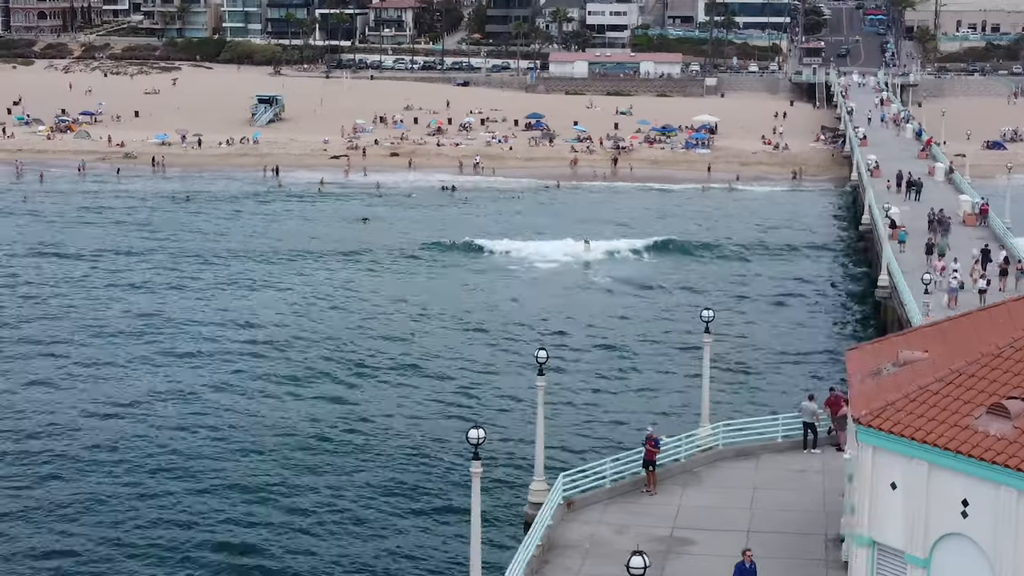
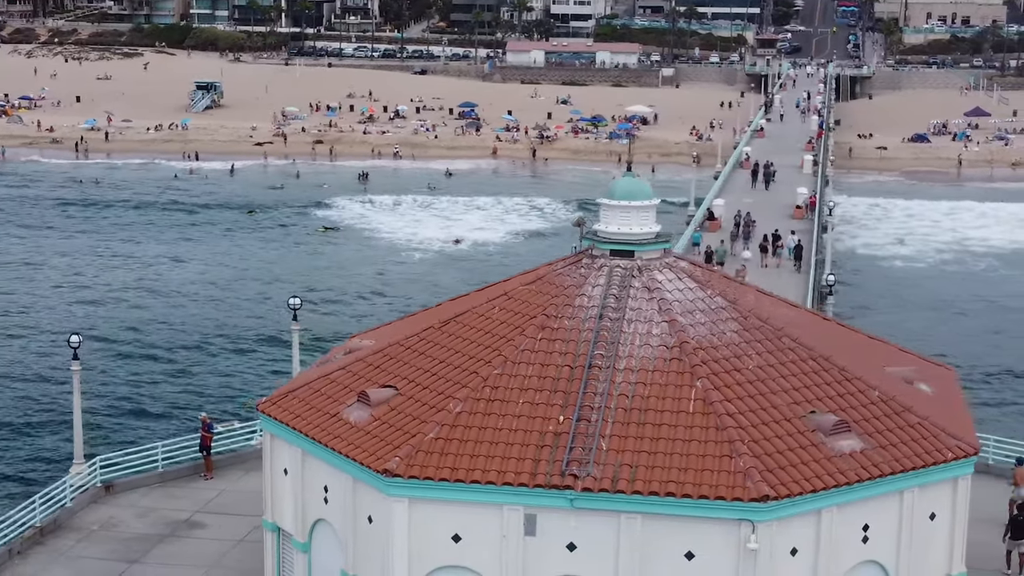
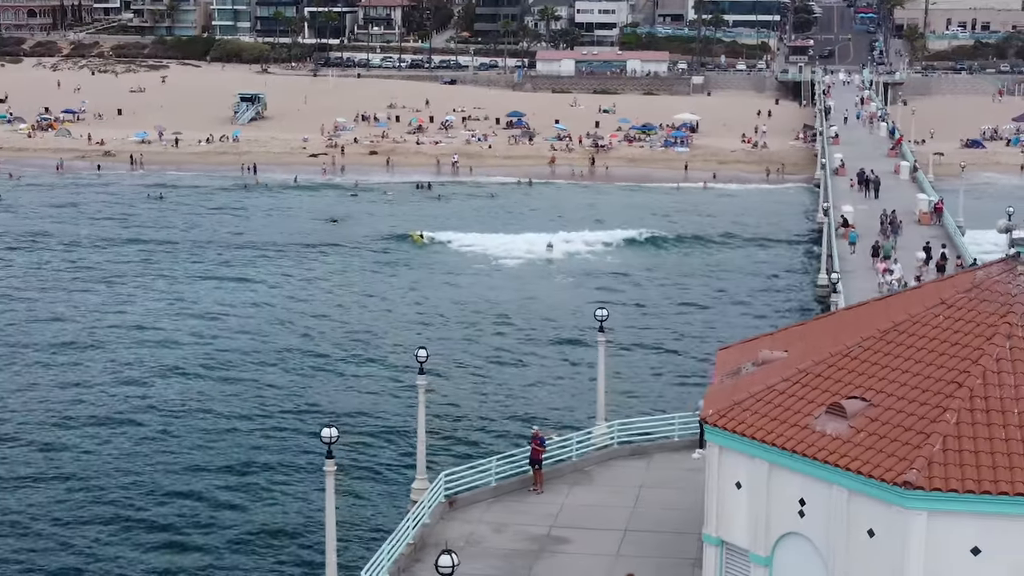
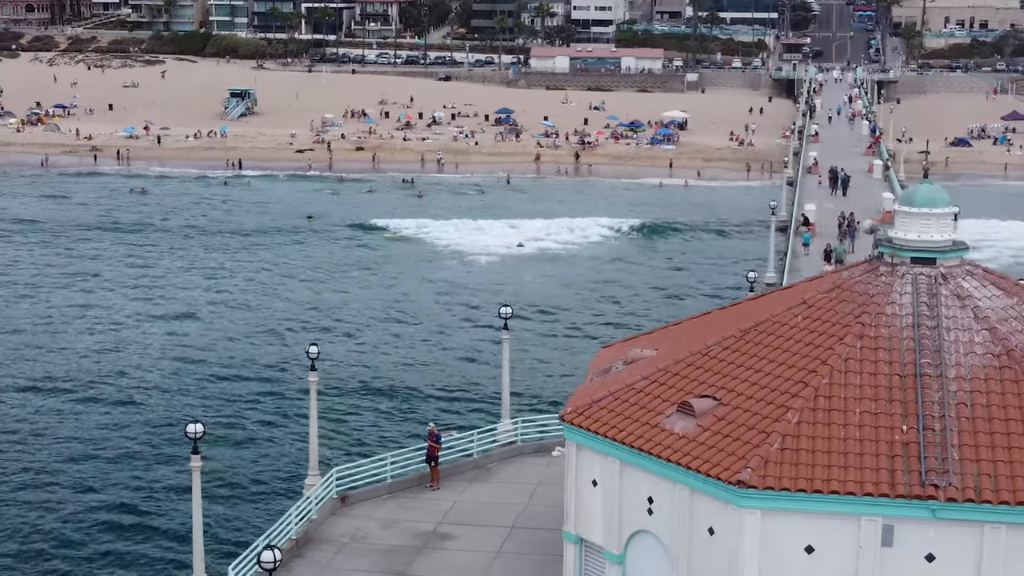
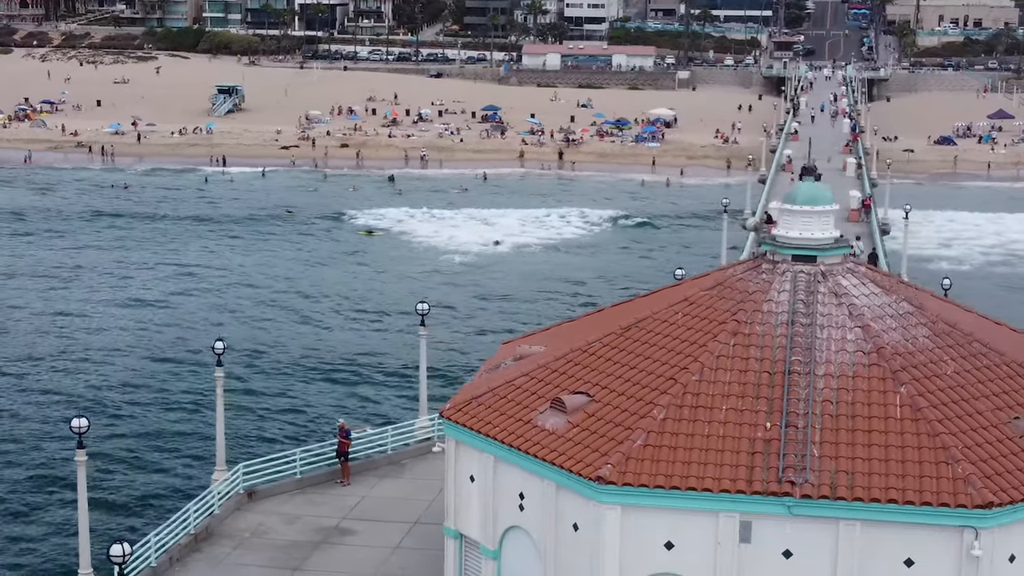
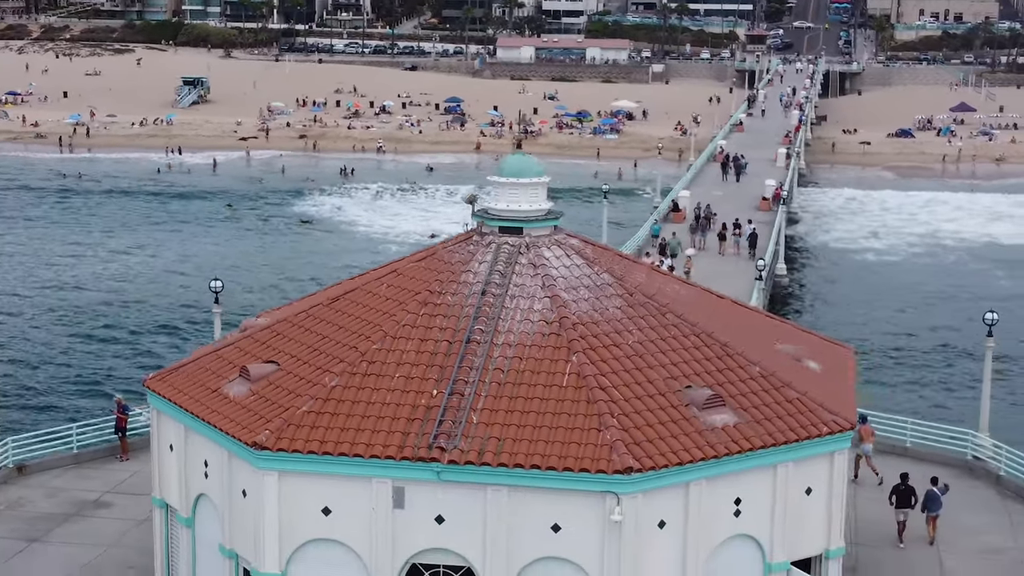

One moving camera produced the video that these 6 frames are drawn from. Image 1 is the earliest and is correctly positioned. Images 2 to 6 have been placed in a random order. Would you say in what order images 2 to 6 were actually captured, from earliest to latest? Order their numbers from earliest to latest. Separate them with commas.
3, 4, 5, 2, 6
